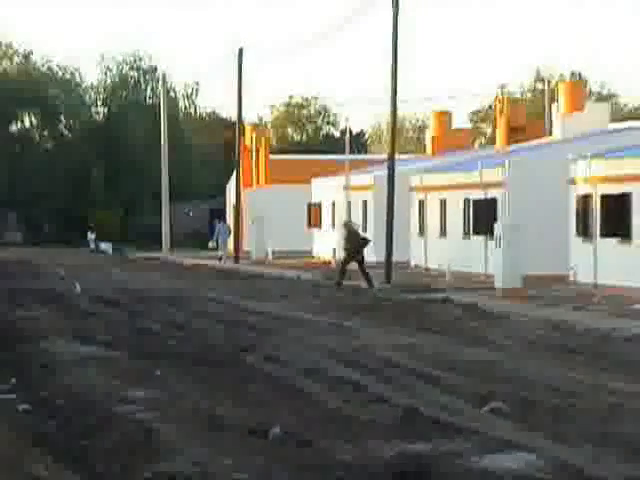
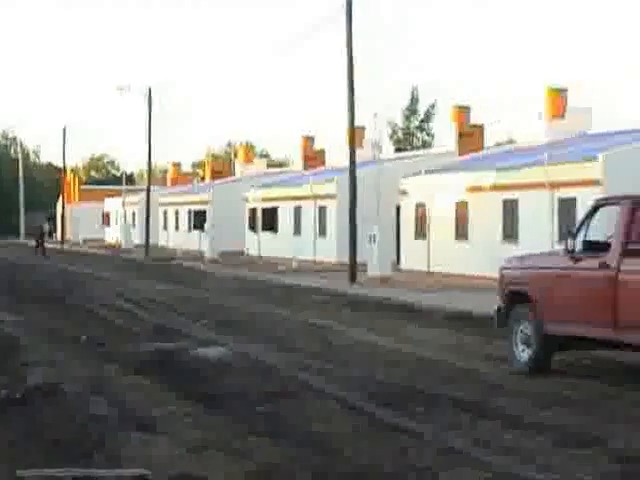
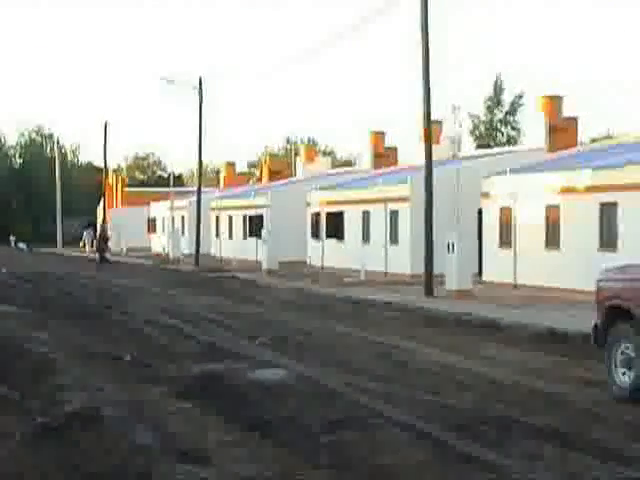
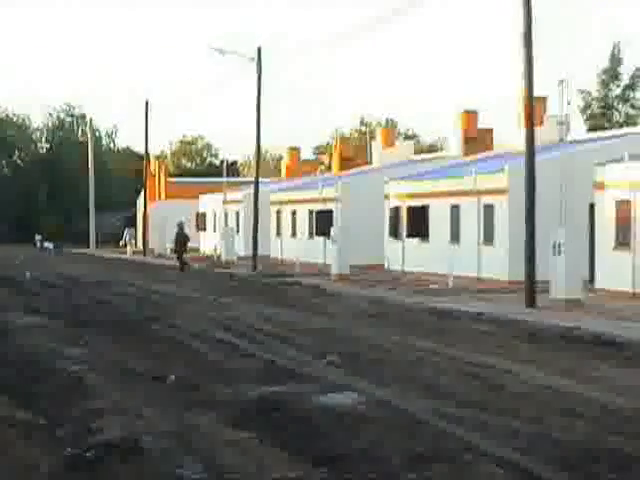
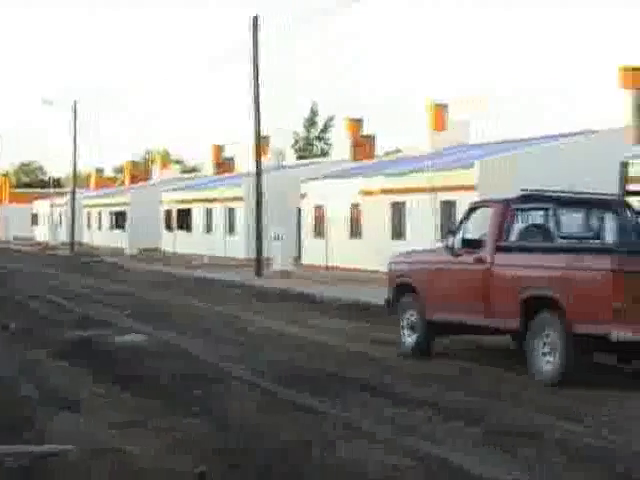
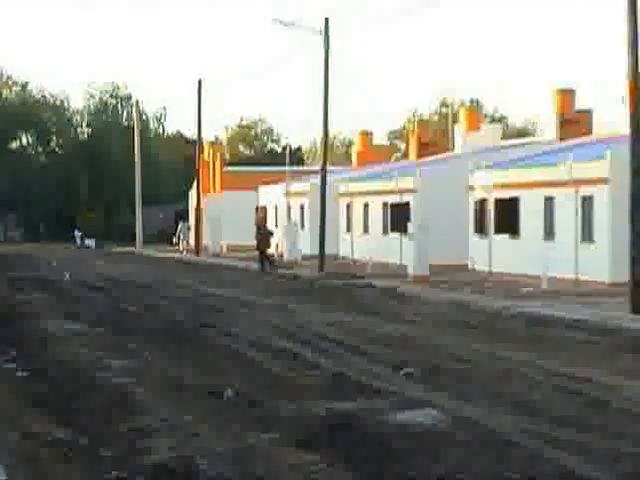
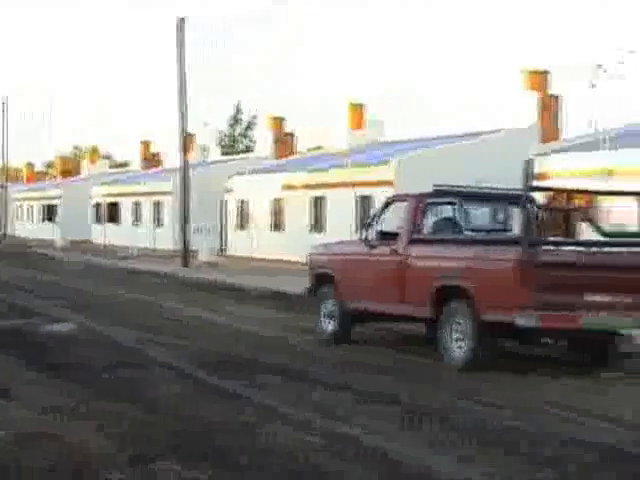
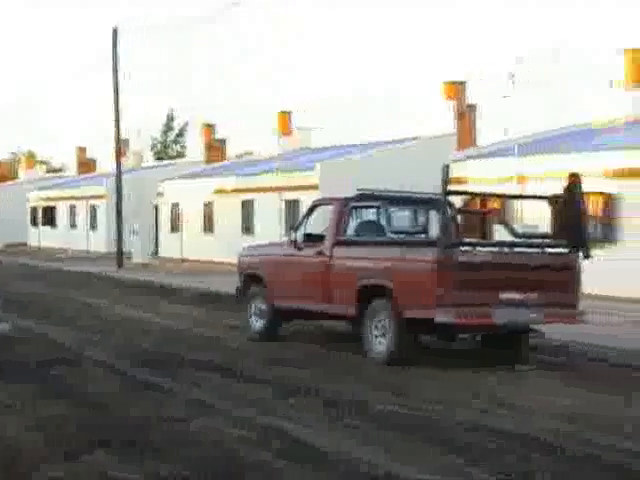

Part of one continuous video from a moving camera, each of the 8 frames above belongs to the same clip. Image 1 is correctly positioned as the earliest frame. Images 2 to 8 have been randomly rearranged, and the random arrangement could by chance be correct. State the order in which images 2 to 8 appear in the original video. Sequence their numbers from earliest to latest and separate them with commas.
6, 4, 3, 2, 5, 7, 8
